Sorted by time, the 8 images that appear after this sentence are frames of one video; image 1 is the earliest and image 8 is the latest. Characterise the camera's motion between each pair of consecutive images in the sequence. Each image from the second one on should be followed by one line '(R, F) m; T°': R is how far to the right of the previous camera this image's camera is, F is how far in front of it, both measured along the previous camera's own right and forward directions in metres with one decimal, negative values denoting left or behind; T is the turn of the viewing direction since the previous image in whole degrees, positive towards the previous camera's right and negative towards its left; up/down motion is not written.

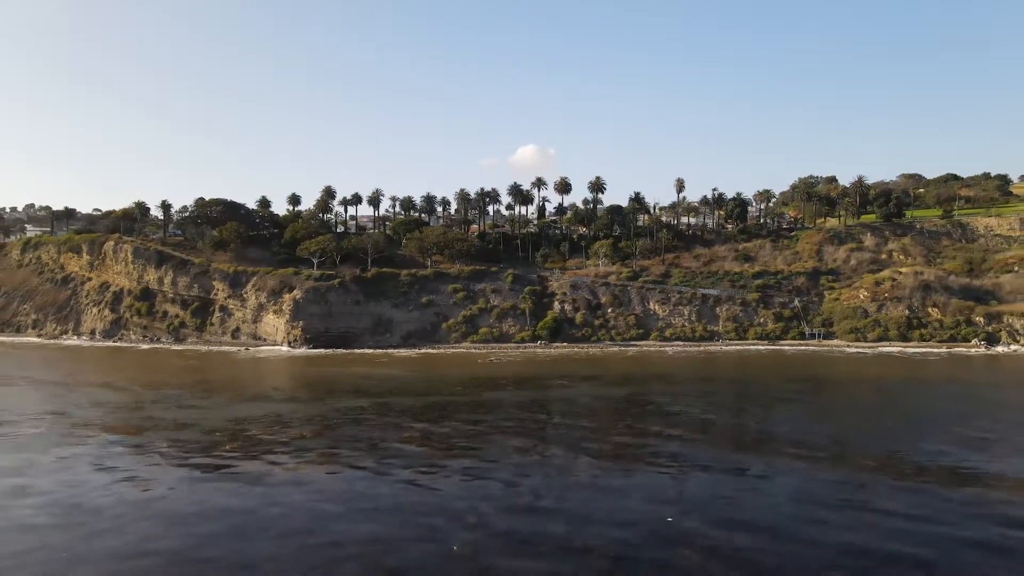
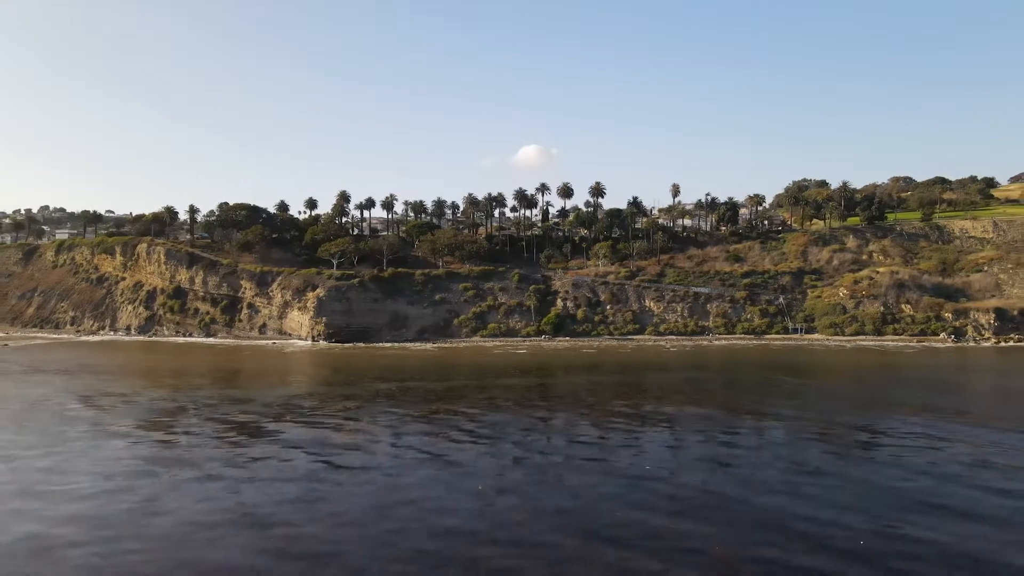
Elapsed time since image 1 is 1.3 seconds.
(-0.4, -4.4) m; 0°
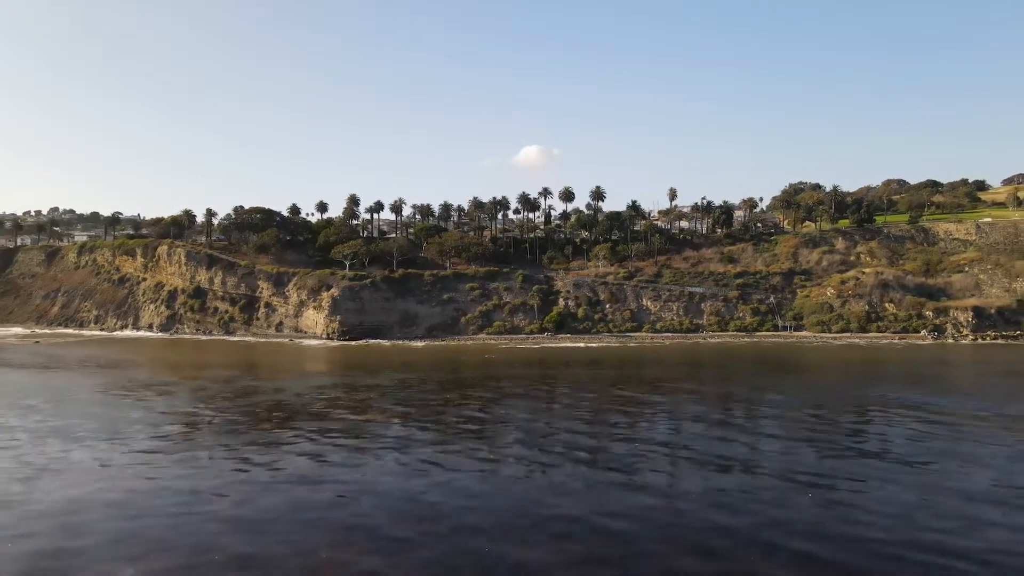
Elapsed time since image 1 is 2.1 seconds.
(-0.3, -3.1) m; 0°
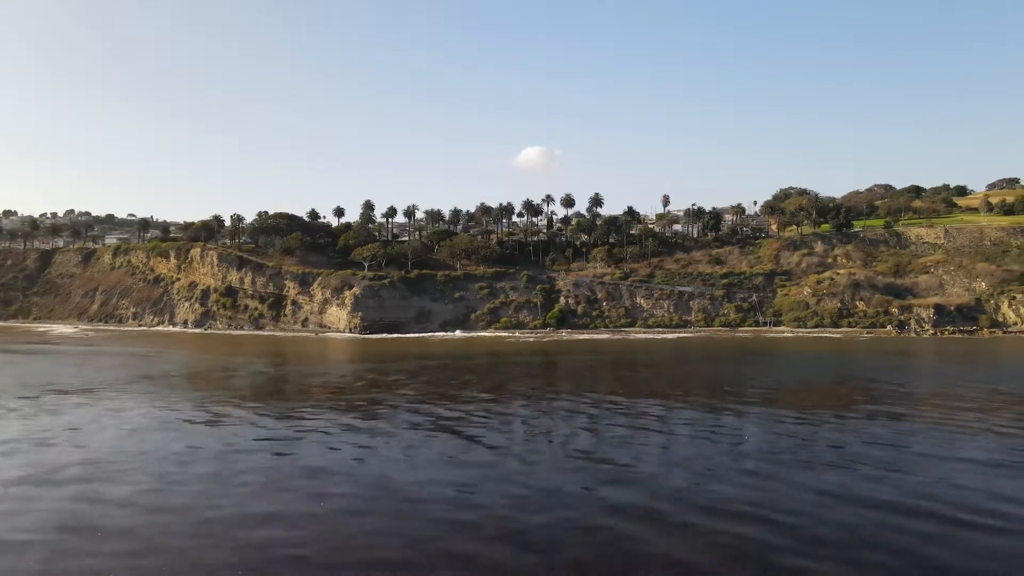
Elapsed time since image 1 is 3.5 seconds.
(-0.4, -6.0) m; 0°
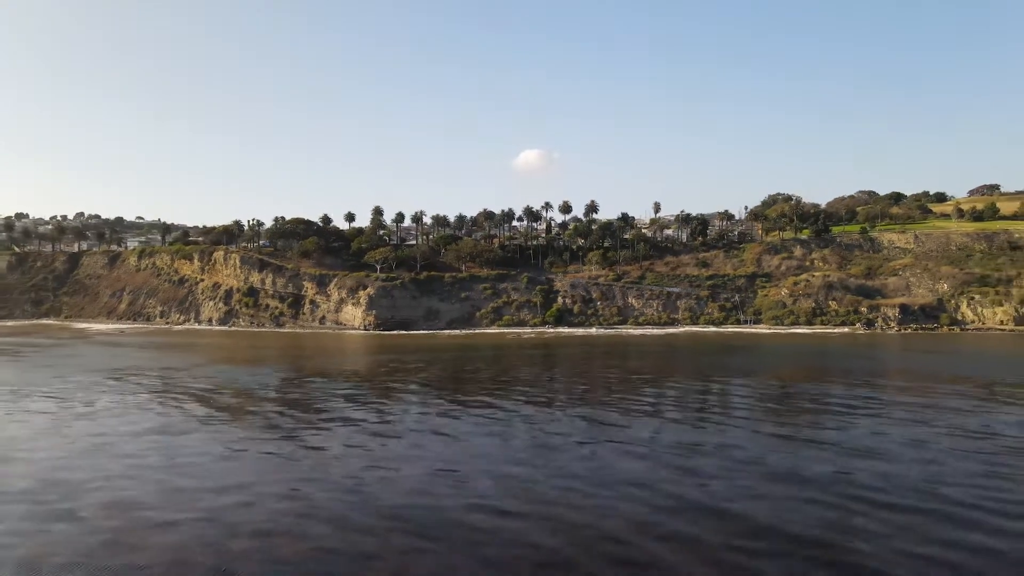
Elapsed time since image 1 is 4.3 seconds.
(-0.3, -5.7) m; 0°
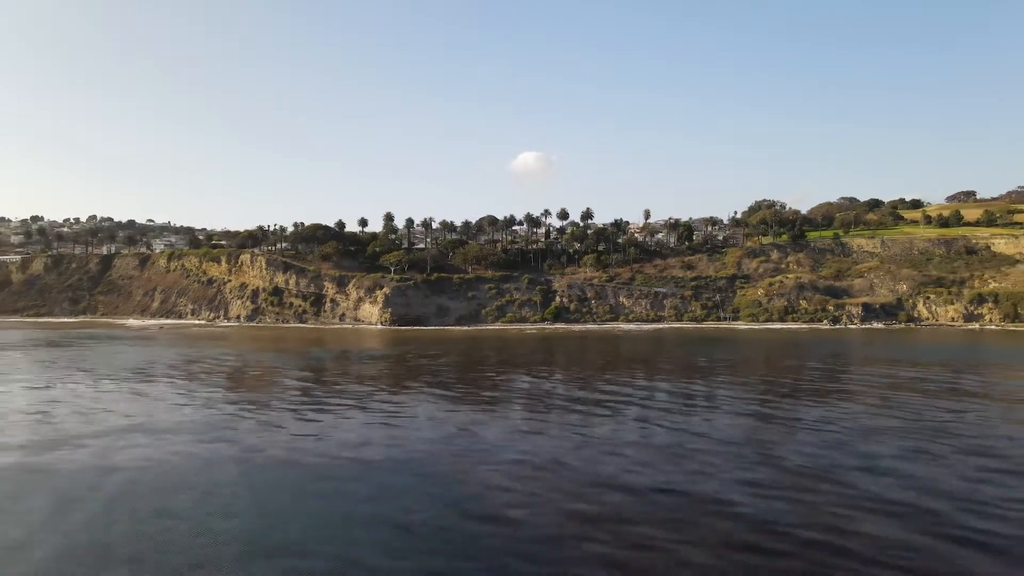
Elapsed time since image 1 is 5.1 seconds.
(-0.4, -7.6) m; 0°
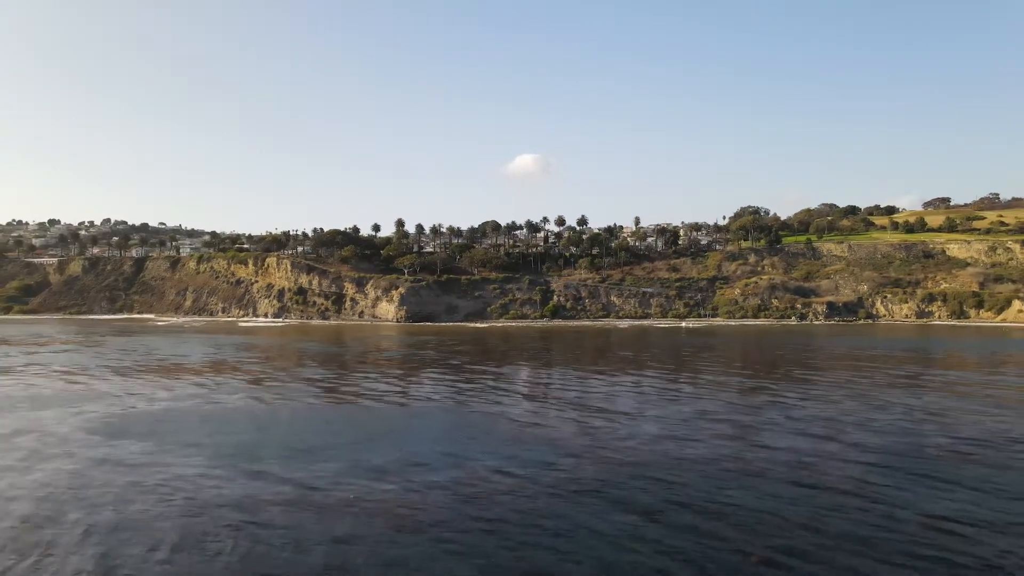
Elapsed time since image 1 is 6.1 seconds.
(-0.4, -9.0) m; 0°
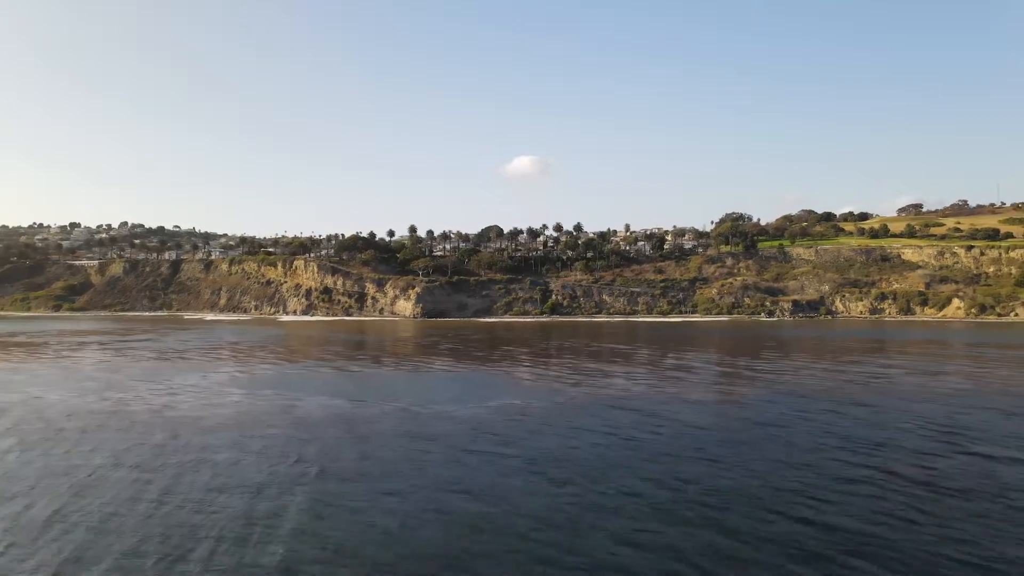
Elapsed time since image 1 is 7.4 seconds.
(-0.6, -11.4) m; 0°
